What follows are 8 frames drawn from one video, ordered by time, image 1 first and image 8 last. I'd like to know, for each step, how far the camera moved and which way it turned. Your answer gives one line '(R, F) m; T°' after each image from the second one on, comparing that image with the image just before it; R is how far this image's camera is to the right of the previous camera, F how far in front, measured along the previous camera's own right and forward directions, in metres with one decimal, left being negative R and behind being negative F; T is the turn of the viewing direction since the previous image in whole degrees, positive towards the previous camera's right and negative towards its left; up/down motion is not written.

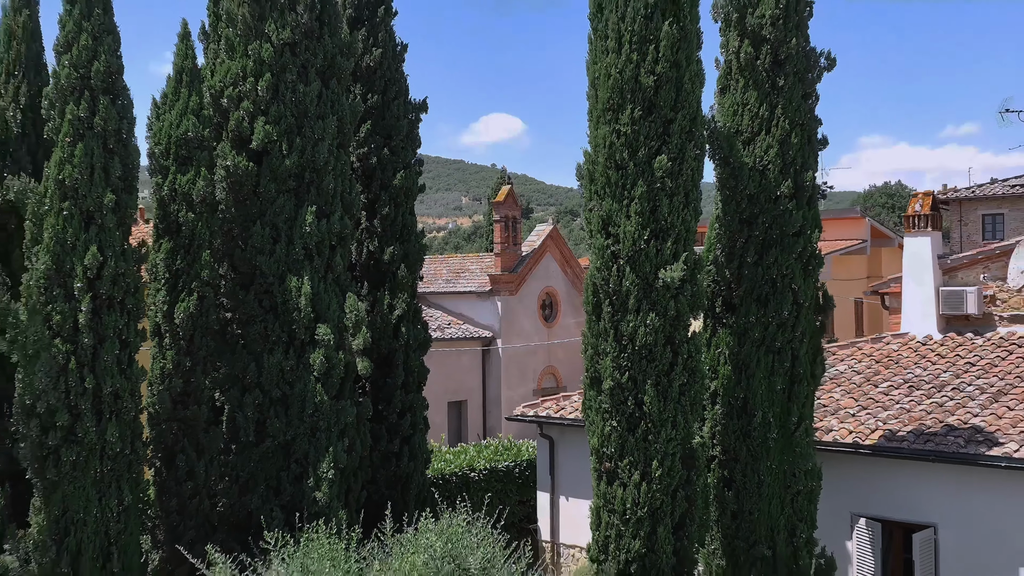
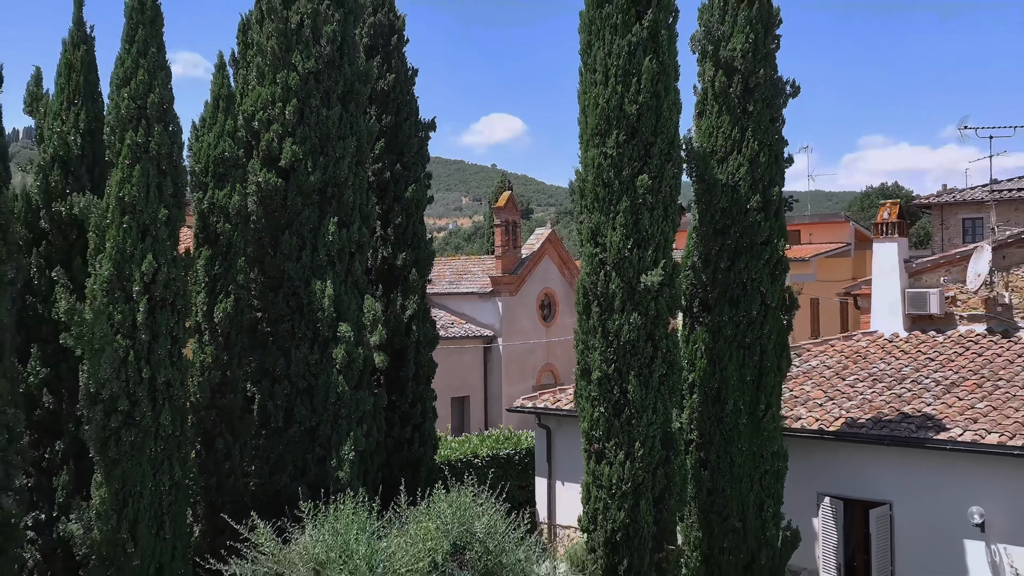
(0.0, -1.1) m; 0°
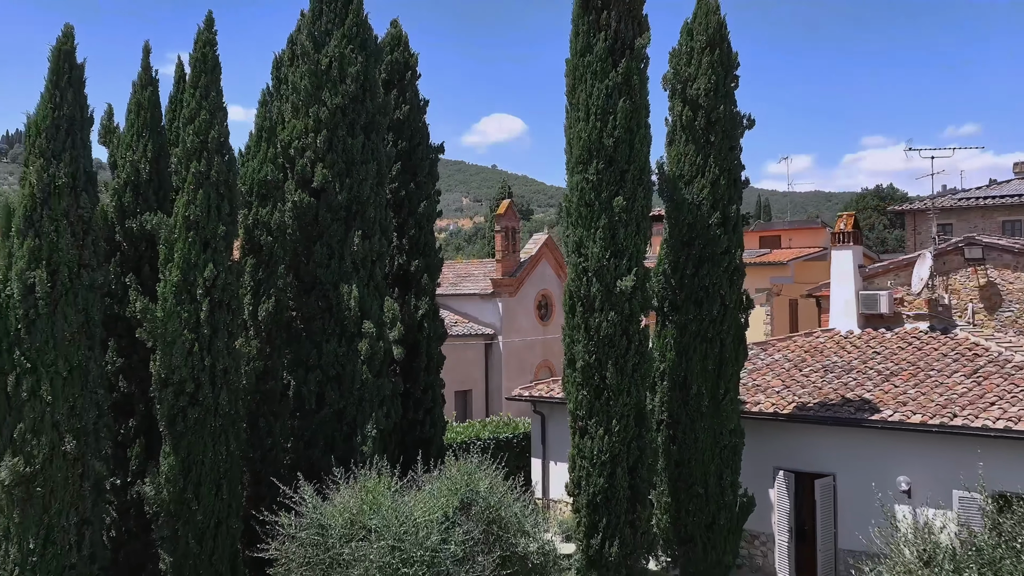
(0.0, -1.7) m; 0°
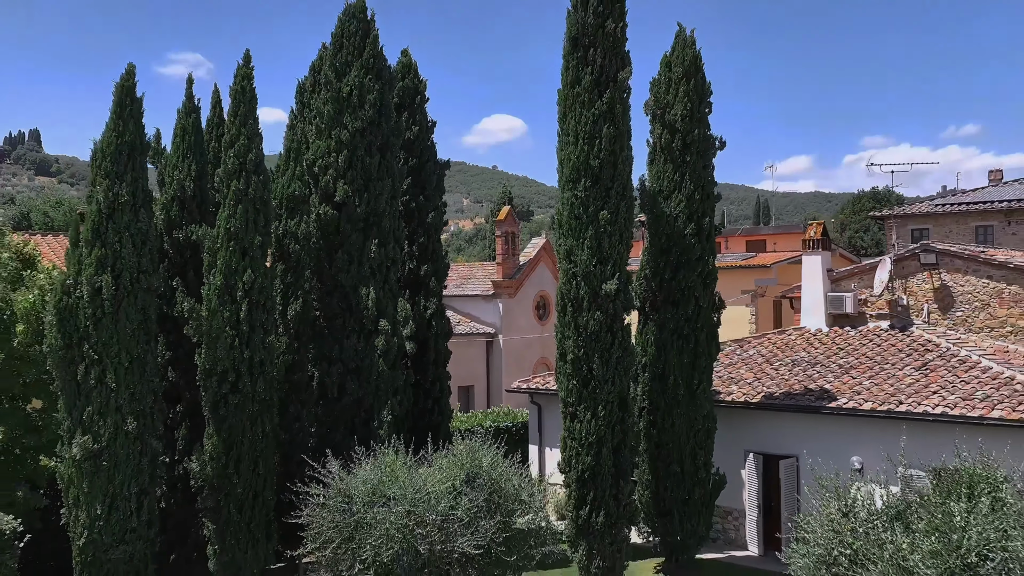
(0.0, -1.5) m; 0°
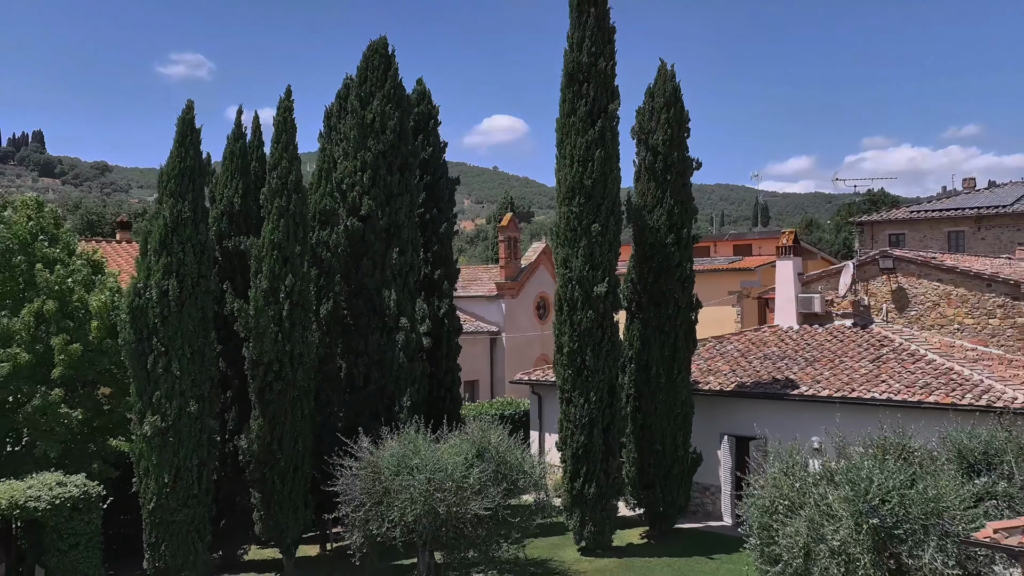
(0.0, -1.9) m; 0°
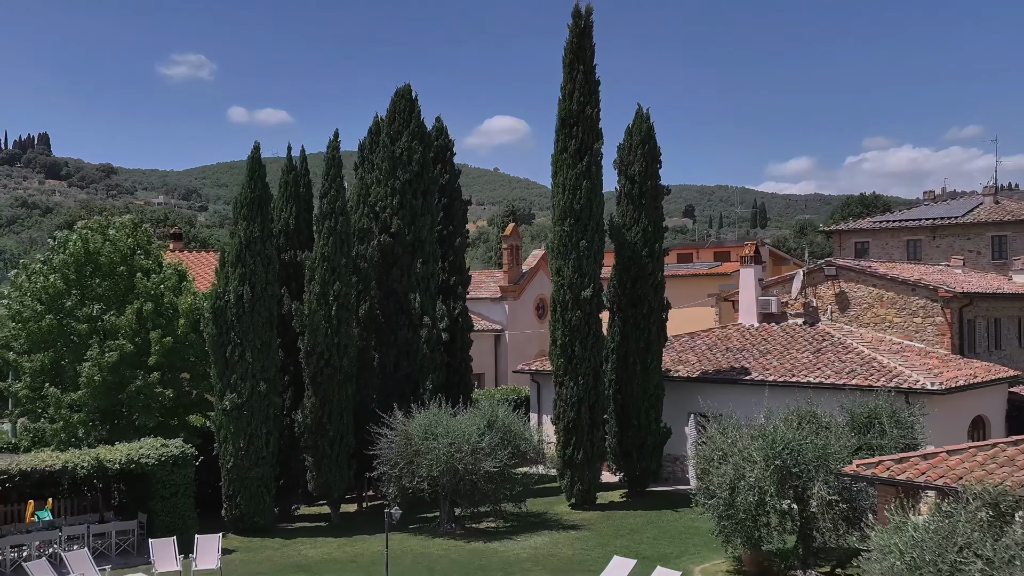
(0.0, -3.3) m; 0°
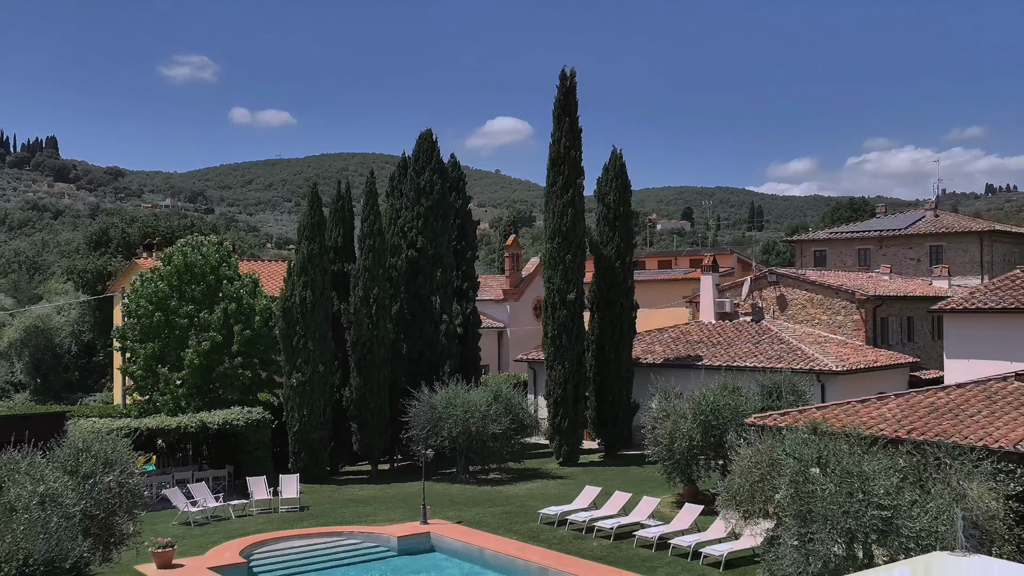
(0.0, -4.7) m; 0°
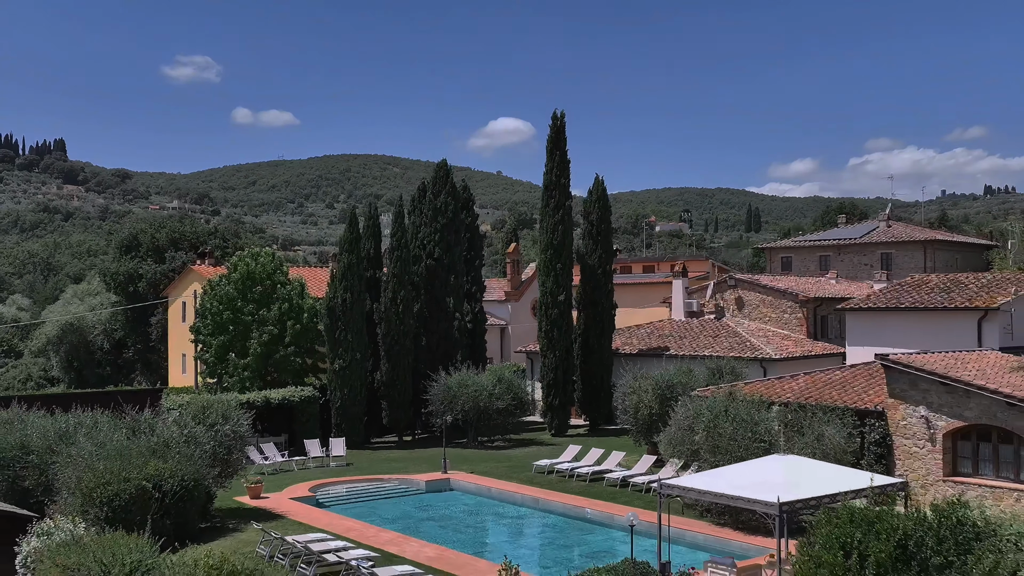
(0.0, -4.8) m; 0°
